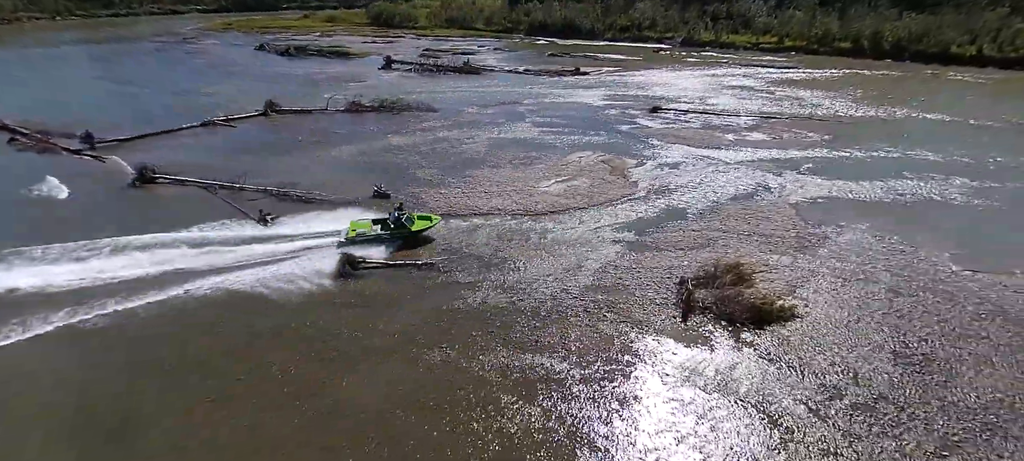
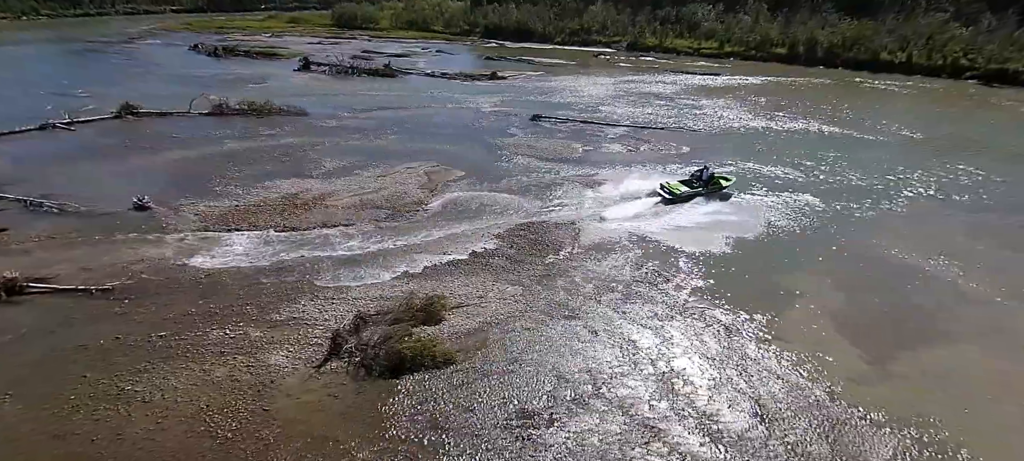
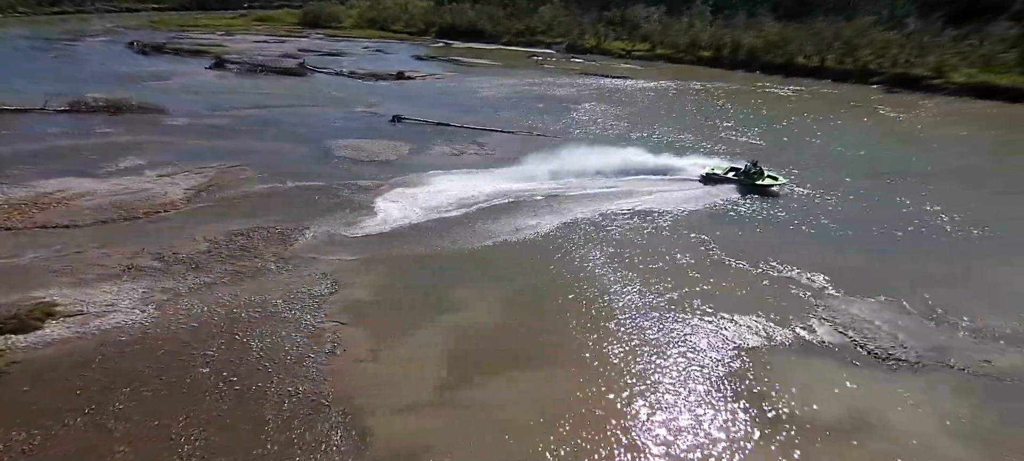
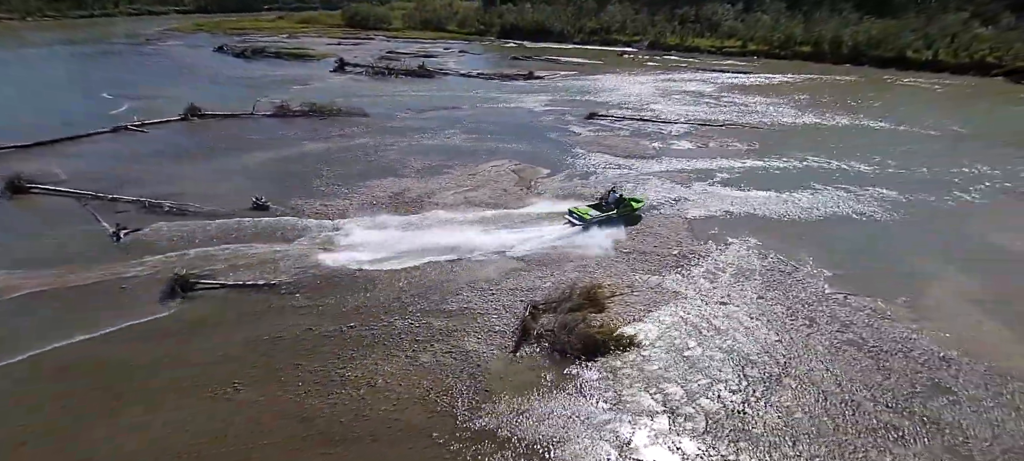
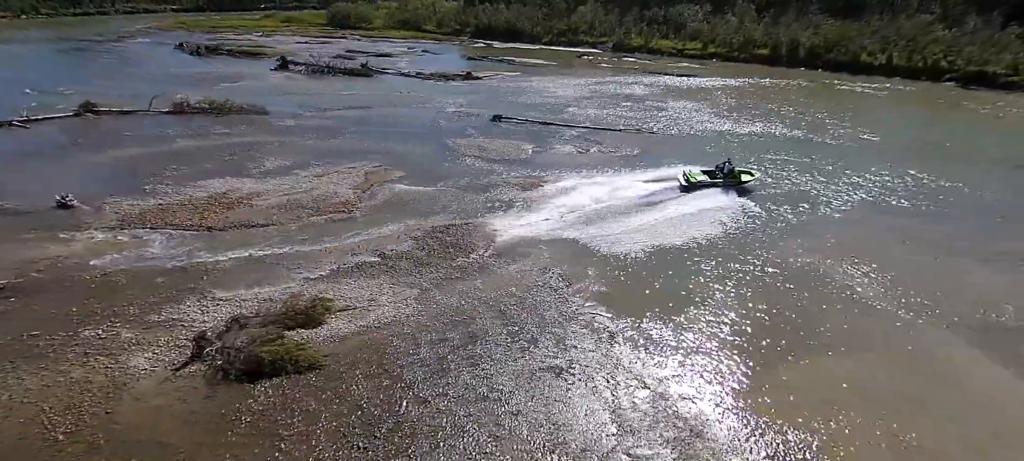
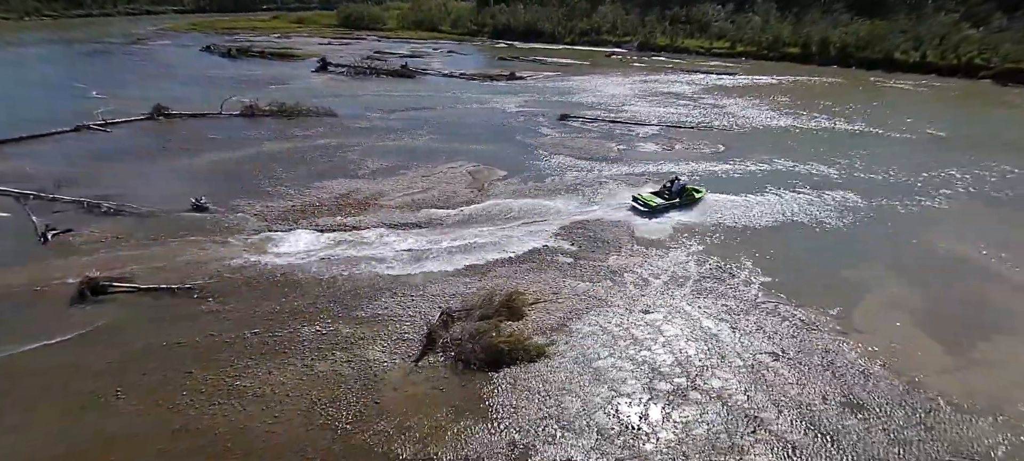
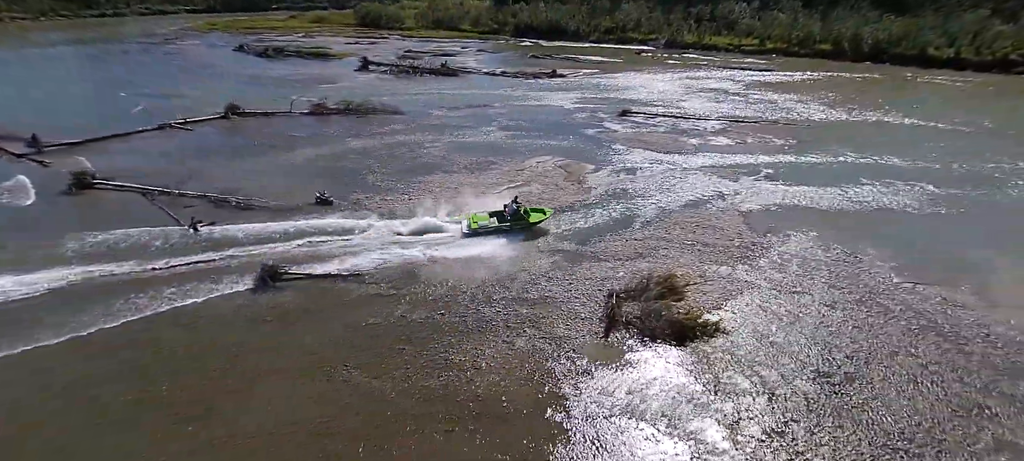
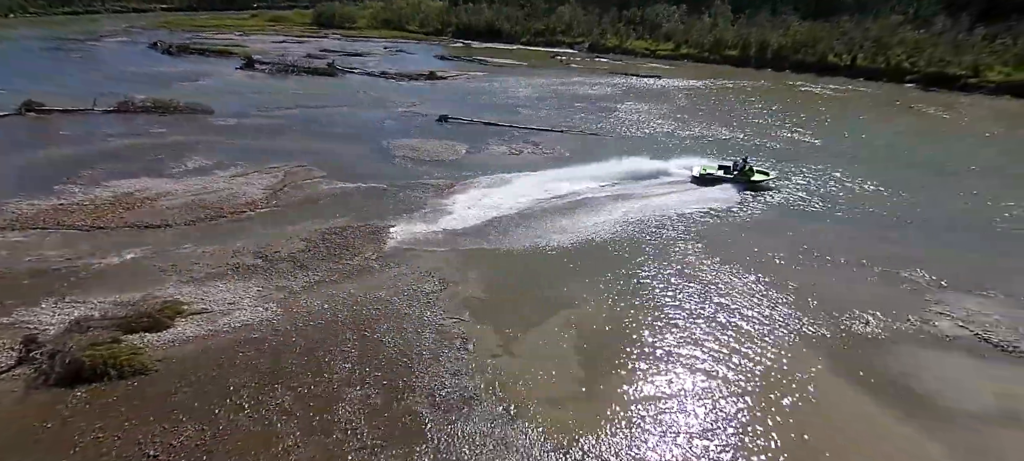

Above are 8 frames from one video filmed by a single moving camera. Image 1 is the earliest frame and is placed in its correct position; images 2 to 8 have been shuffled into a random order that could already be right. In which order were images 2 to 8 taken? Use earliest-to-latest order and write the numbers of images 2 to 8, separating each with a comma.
7, 4, 6, 2, 5, 8, 3
